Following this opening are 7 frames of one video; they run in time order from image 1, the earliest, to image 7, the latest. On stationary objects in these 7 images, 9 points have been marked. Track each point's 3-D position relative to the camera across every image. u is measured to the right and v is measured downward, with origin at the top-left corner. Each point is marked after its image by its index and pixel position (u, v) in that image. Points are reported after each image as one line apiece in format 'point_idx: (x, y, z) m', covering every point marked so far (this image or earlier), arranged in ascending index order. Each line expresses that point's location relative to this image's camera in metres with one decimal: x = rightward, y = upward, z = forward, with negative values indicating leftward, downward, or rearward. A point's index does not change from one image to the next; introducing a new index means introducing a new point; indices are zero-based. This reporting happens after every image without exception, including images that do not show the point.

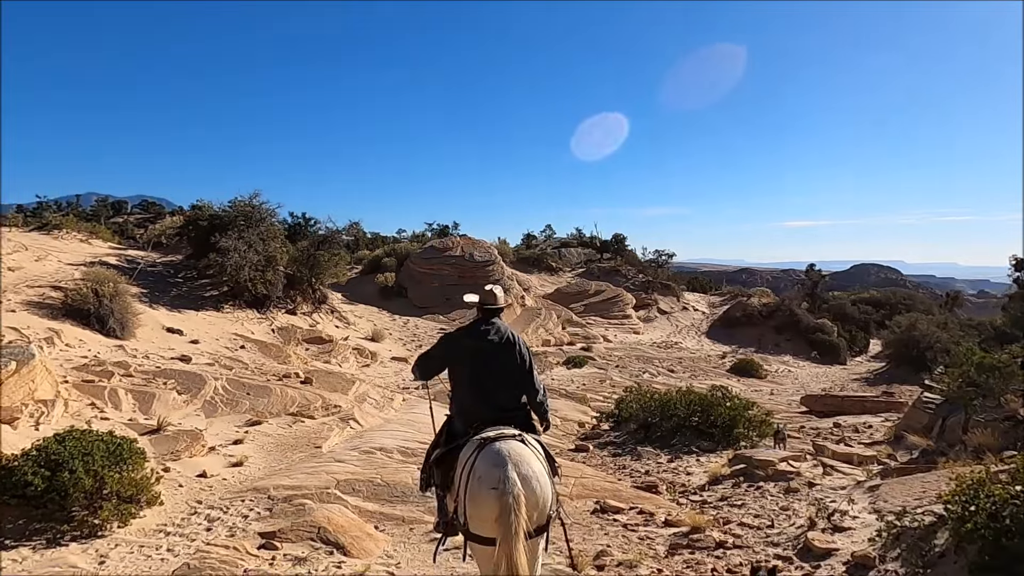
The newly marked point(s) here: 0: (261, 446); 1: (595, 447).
0: (-3.4, -2.1, +7.8) m
1: (+1.4, -2.7, +9.8) m
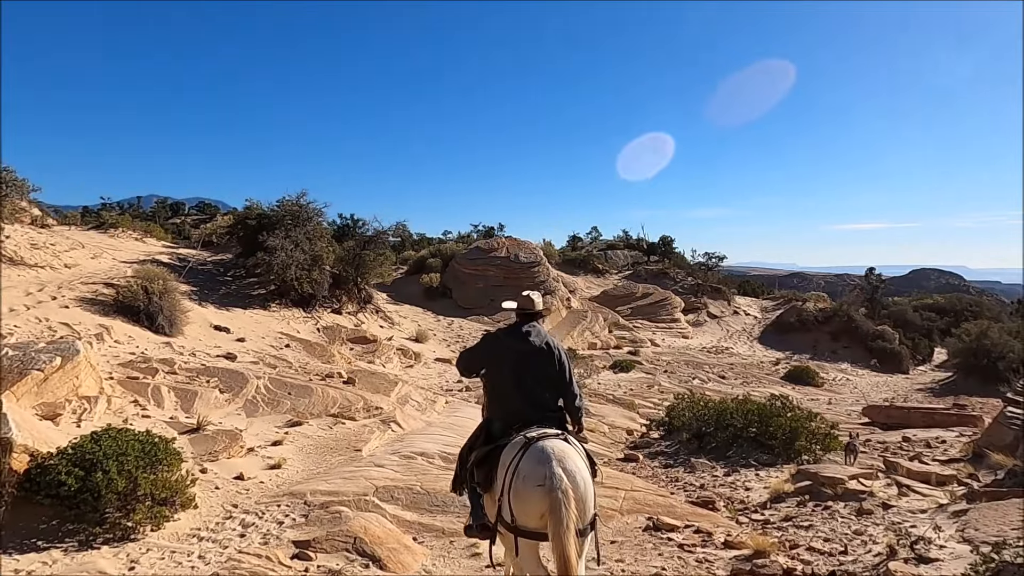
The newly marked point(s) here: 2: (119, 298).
0: (-2.8, -2.1, +7.6) m
1: (+2.1, -2.7, +9.2) m
2: (-8.3, -0.2, +12.2) m
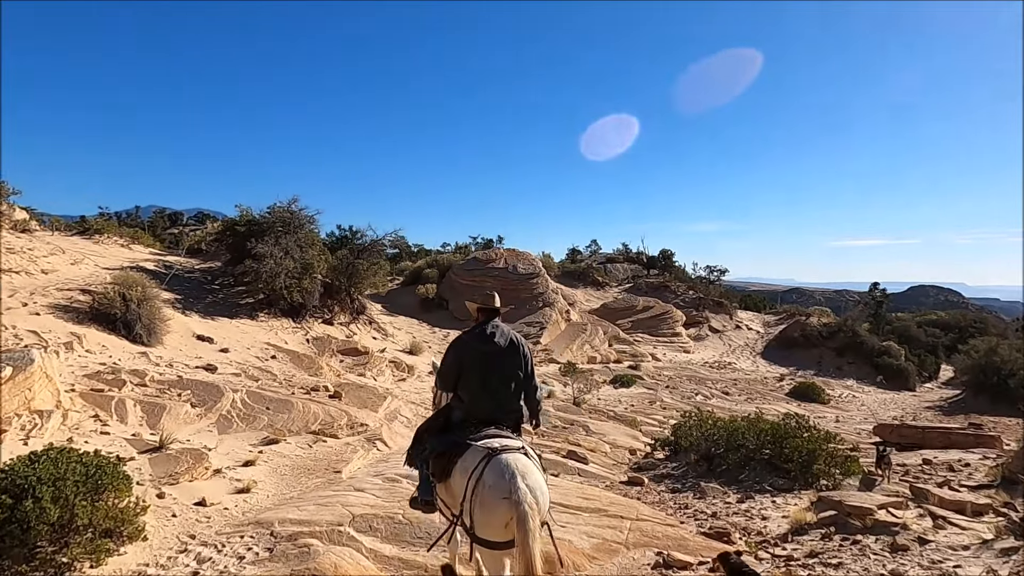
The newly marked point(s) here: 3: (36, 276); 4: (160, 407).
0: (-2.8, -2.2, +6.9) m
1: (+2.1, -2.9, +8.5) m
2: (-8.4, -0.3, +11.6) m
3: (-10.3, +0.3, +12.5) m
4: (-4.7, -1.6, +7.7) m
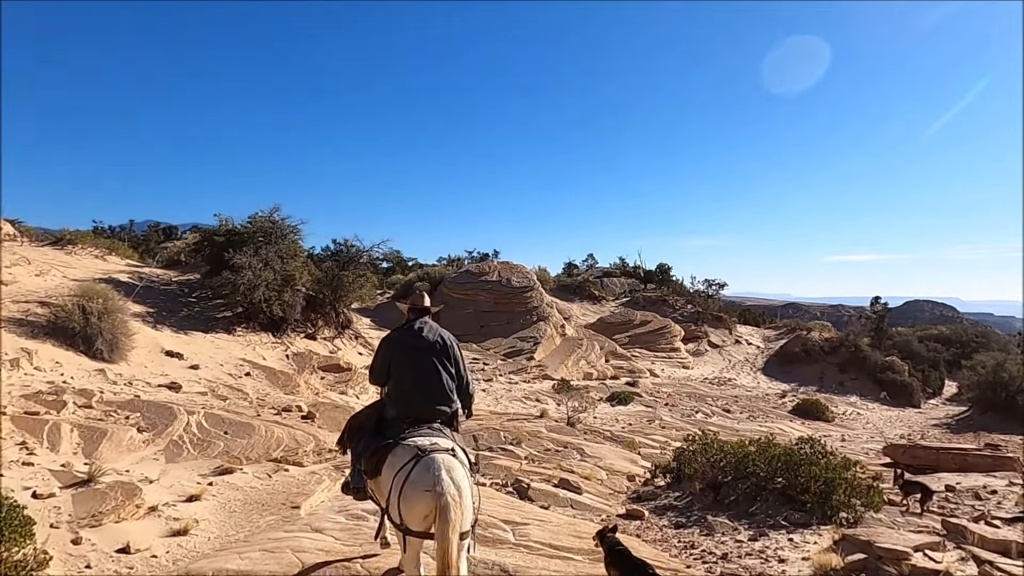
0: (-3.0, -2.3, +6.0) m
1: (+1.9, -3.0, +7.7) m
2: (-8.6, -0.6, +10.7) m
3: (-10.5, 0.0, +11.6) m
4: (-4.9, -1.7, +6.8) m
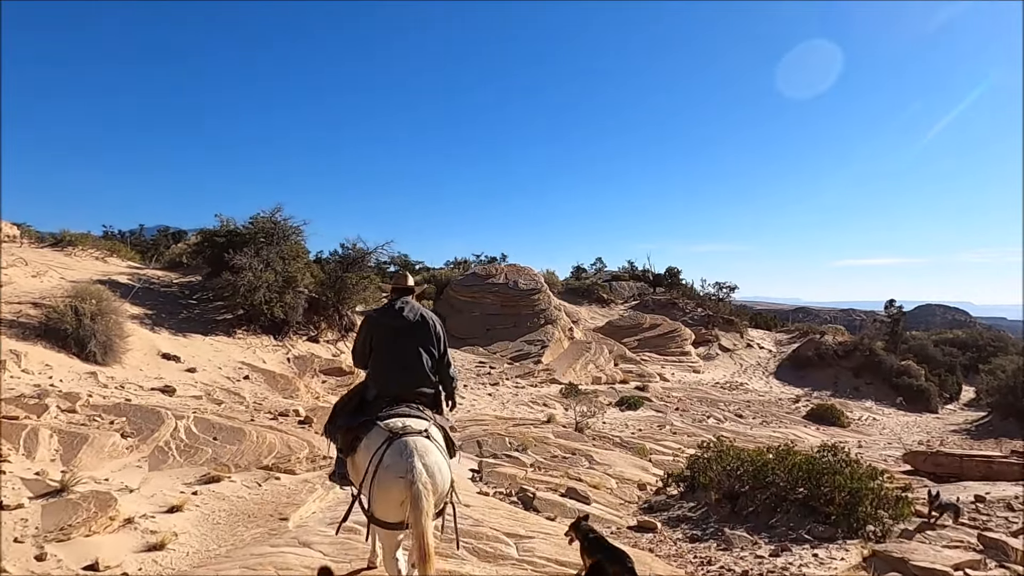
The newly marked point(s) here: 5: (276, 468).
0: (-3.0, -2.2, +5.7) m
1: (+1.9, -3.0, +7.3) m
2: (-8.5, -0.6, +10.4) m
3: (-10.4, 0.0, +11.4) m
4: (-4.8, -1.7, +6.5) m
5: (-2.9, -2.2, +6.9) m
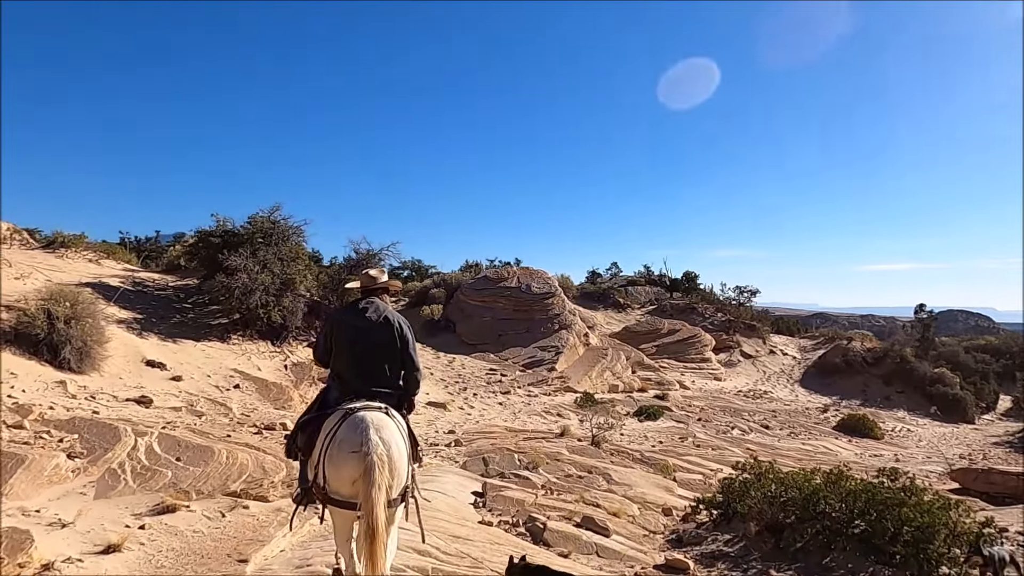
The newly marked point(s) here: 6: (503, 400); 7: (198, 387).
0: (-3.0, -2.2, +4.7) m
1: (+2.0, -2.9, +6.2) m
2: (-8.3, -0.6, +9.6) m
3: (-10.3, 0.0, +10.6) m
4: (-4.8, -1.7, +5.6) m
5: (-2.8, -2.2, +6.0) m
6: (-0.3, -3.4, +17.5) m
7: (-6.0, -1.9, +11.0) m
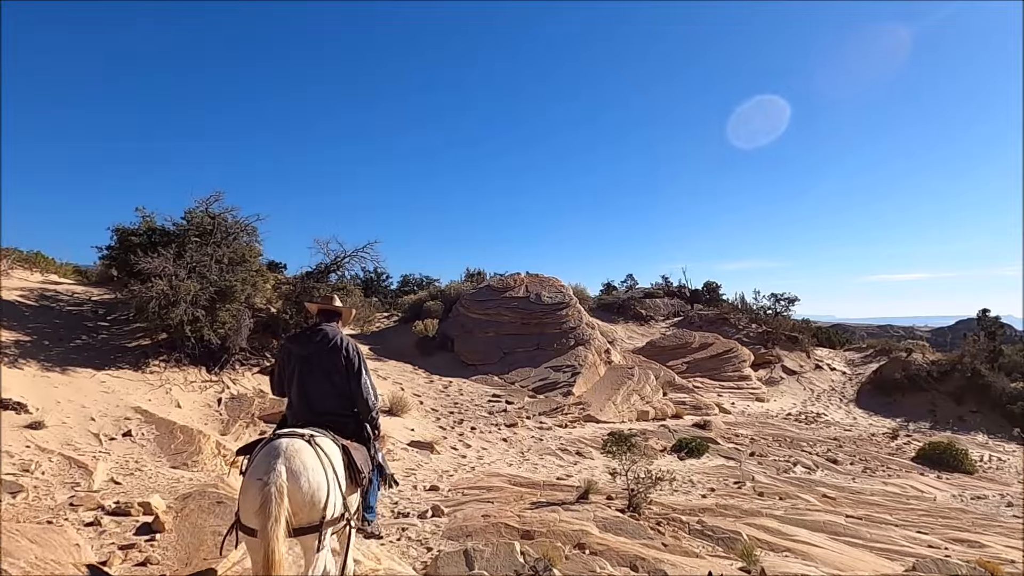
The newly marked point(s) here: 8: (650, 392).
0: (-3.1, -2.1, +1.3) m
1: (+1.9, -2.8, +2.6) m
2: (-8.4, -0.7, +6.4) m
3: (-10.3, -0.2, +7.5) m
4: (-4.9, -1.6, +2.3) m
5: (-2.9, -2.0, +2.6) m
6: (-0.1, -3.6, +13.9) m
7: (-6.0, -2.0, +7.7) m
8: (+4.5, -3.4, +18.8) m
